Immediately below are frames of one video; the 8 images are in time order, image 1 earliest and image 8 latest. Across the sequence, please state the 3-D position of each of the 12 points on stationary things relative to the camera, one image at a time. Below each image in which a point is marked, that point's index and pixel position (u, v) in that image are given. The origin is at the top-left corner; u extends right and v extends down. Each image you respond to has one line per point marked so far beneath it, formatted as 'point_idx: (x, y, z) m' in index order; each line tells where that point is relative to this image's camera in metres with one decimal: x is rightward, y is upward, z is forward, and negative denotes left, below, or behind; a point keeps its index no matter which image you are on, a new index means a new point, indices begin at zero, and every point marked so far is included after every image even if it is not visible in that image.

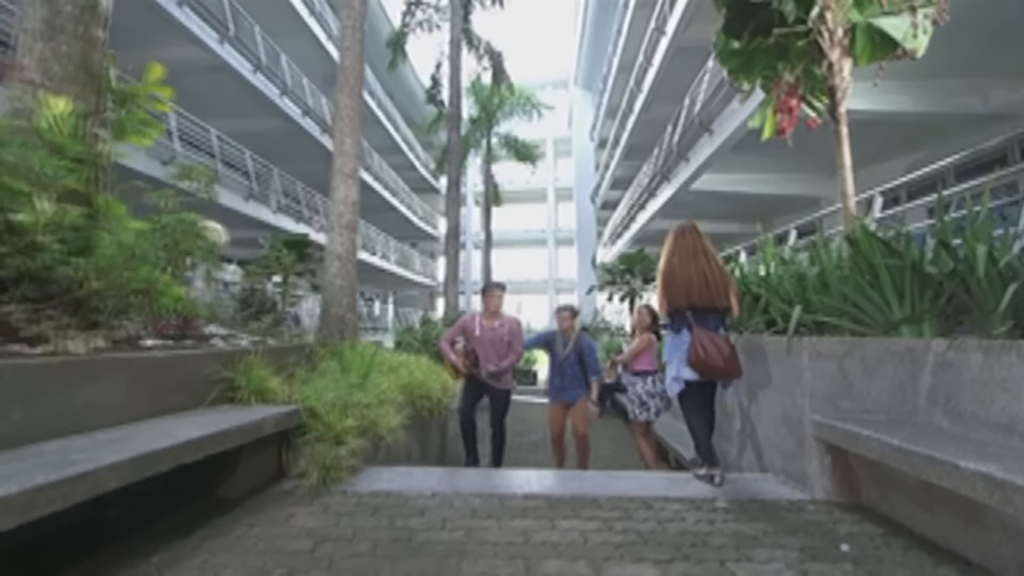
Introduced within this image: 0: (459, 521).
0: (-0.3, -1.3, +2.5) m
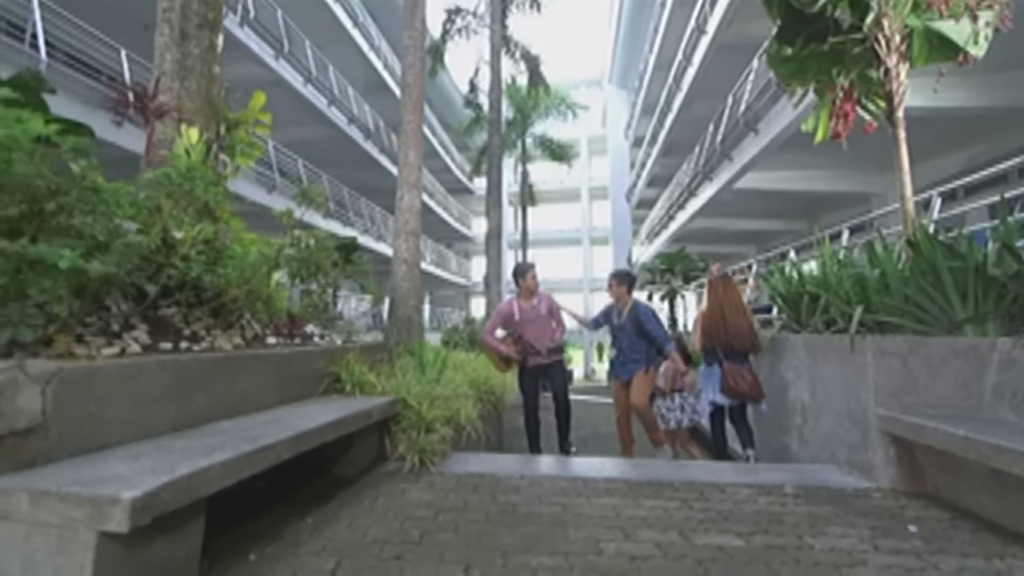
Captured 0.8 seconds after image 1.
0: (+0.3, -1.3, +2.9) m
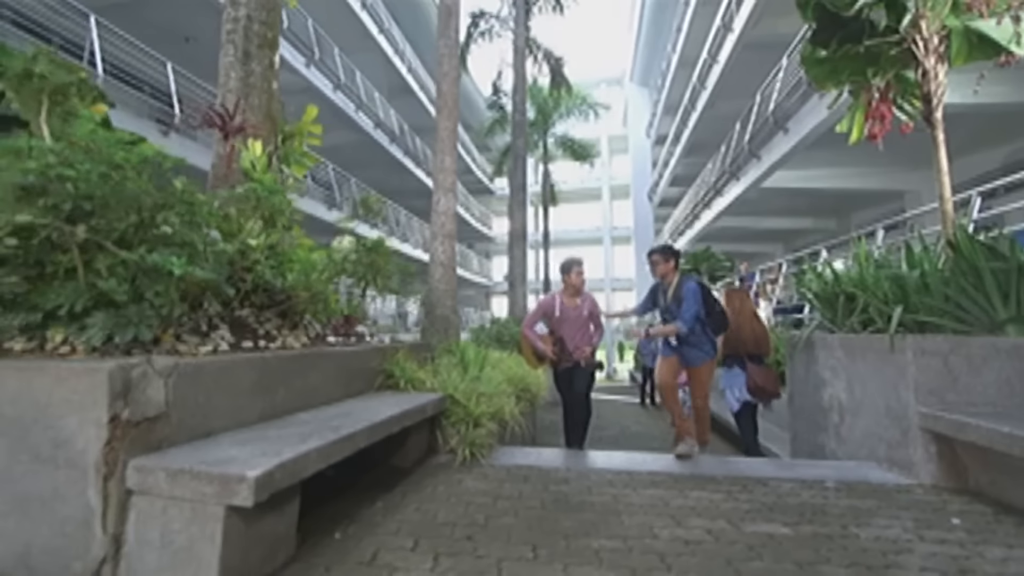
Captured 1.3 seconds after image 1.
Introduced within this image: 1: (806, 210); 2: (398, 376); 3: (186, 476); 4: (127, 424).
0: (+0.6, -1.3, +3.0) m
1: (+9.0, +2.4, +14.1) m
2: (-1.0, -0.8, +4.0) m
3: (-1.3, -0.7, +1.8) m
4: (-1.6, -0.6, +1.9) m
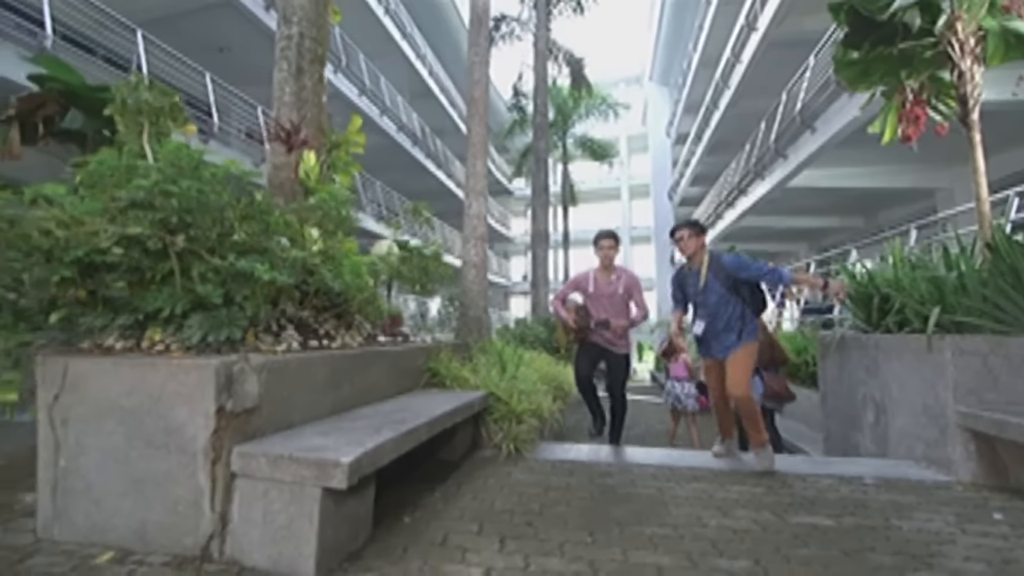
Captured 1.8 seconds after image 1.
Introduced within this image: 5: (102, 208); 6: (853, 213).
0: (+0.9, -1.3, +3.2) m
1: (+9.7, +2.4, +13.9) m
2: (-0.6, -0.8, +4.2) m
3: (-1.0, -0.7, +2.0) m
4: (-1.3, -0.6, +2.1) m
5: (-2.1, +0.4, +2.4) m
6: (+10.6, +2.3, +14.2) m
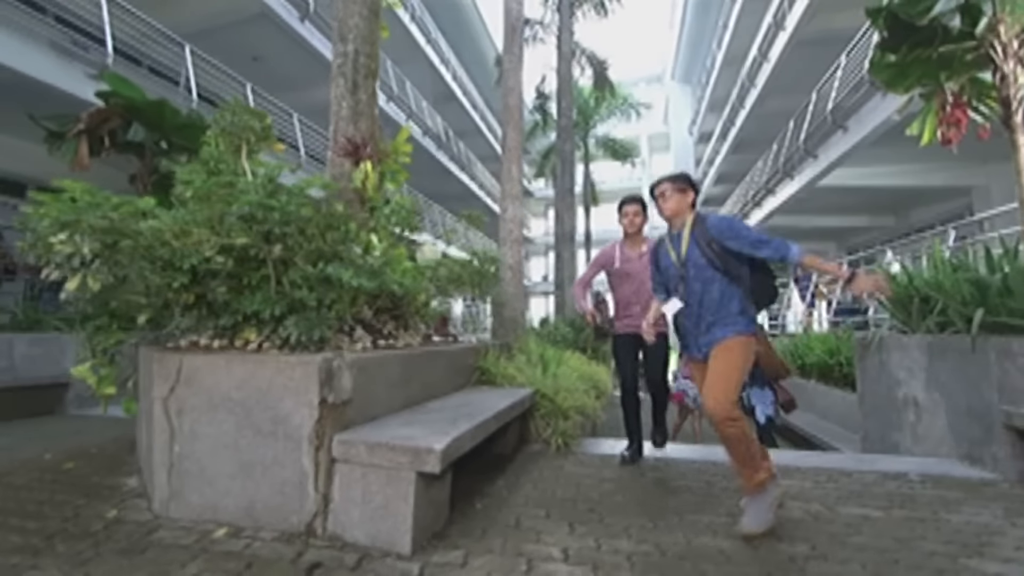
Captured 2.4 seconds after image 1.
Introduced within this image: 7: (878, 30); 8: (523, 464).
0: (+1.3, -1.4, +3.3) m
1: (+10.5, +2.4, +13.7) m
2: (-0.2, -0.8, +4.4) m
3: (-0.6, -0.8, +2.2) m
4: (-0.9, -0.6, +2.4) m
5: (-1.8, +0.4, +2.7) m
6: (+11.4, +2.3, +14.0) m
7: (+3.5, +2.5, +4.4) m
8: (+0.1, -1.4, +3.6) m
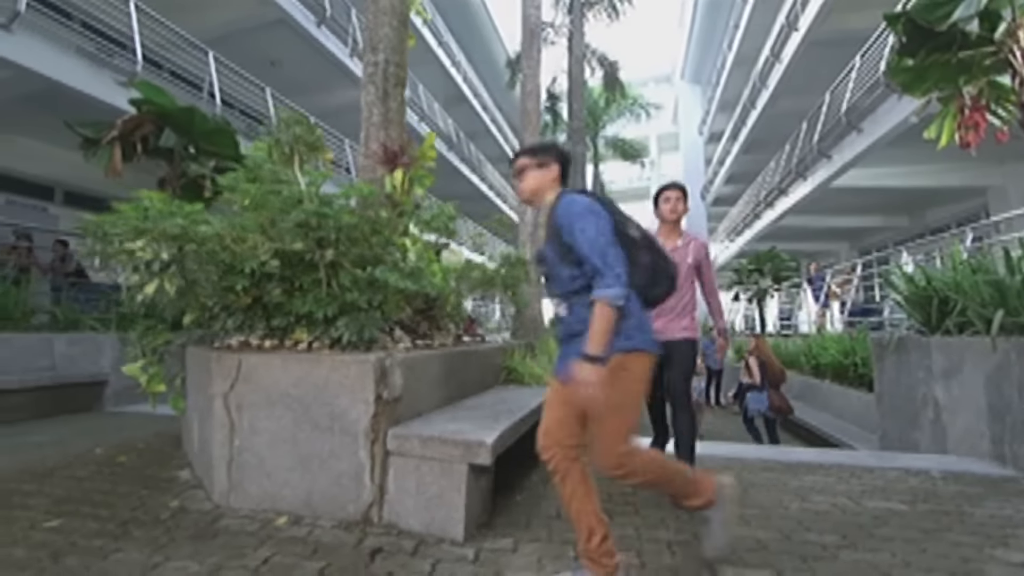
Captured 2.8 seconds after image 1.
0: (+1.6, -1.4, +3.4) m
1: (+10.9, +2.4, +13.7) m
2: (+0.1, -0.8, +4.6) m
3: (-0.4, -0.8, +2.3) m
4: (-0.7, -0.6, +2.5) m
5: (-1.5, +0.4, +2.8) m
6: (+11.8, +2.3, +14.0) m
7: (+3.8, +2.5, +4.5) m
8: (+0.3, -1.4, +3.7) m
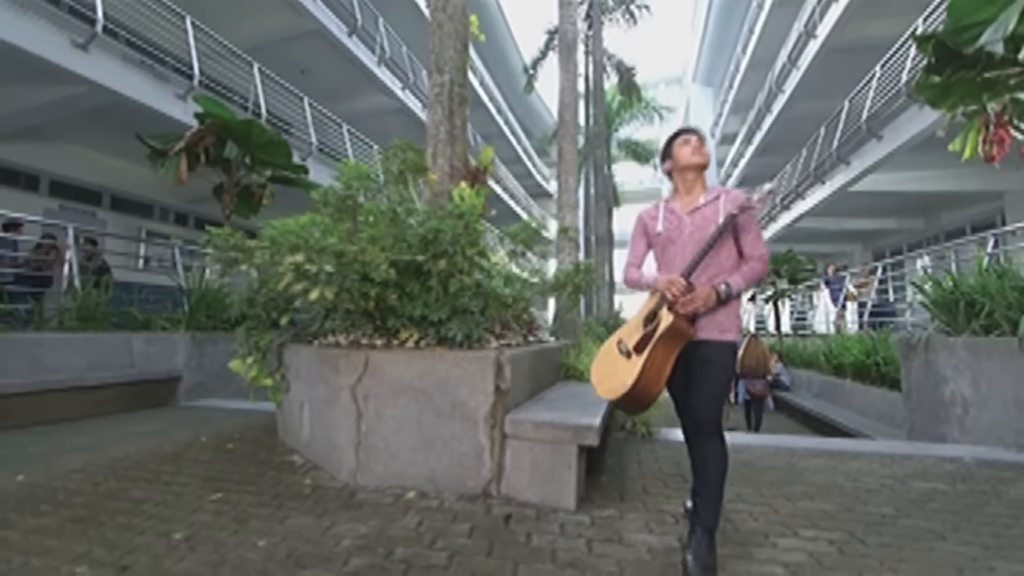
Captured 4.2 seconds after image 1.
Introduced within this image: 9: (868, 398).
0: (+2.2, -1.4, +3.8) m
1: (+11.6, +2.4, +14.0) m
2: (+0.7, -0.9, +5.0) m
3: (+0.2, -0.8, +2.7) m
4: (-0.1, -0.7, +2.9) m
5: (-0.9, +0.3, +3.2) m
6: (+12.5, +2.3, +14.3) m
7: (+4.4, +2.4, +4.9) m
8: (+1.0, -1.4, +4.1) m
9: (+5.8, -1.8, +7.5) m
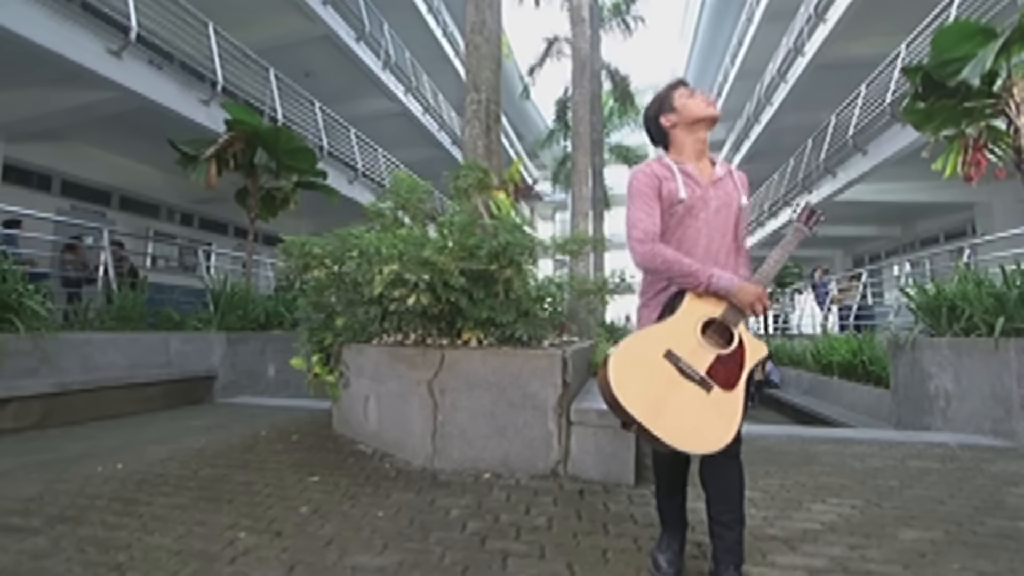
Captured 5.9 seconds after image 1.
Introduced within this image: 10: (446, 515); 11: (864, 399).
0: (+2.6, -1.5, +4.3) m
1: (+11.7, +2.3, +14.9) m
2: (+1.1, -0.9, +5.4) m
3: (+0.7, -0.9, +3.2) m
4: (+0.4, -0.7, +3.3) m
5: (-0.5, +0.3, +3.6) m
6: (+12.6, +2.2, +15.2) m
7: (+4.8, +2.4, +5.5) m
8: (+1.4, -1.5, +4.6) m
9: (+6.1, -1.9, +8.1) m
10: (-0.4, -1.3, +2.6) m
11: (+5.9, -1.9, +7.7) m
